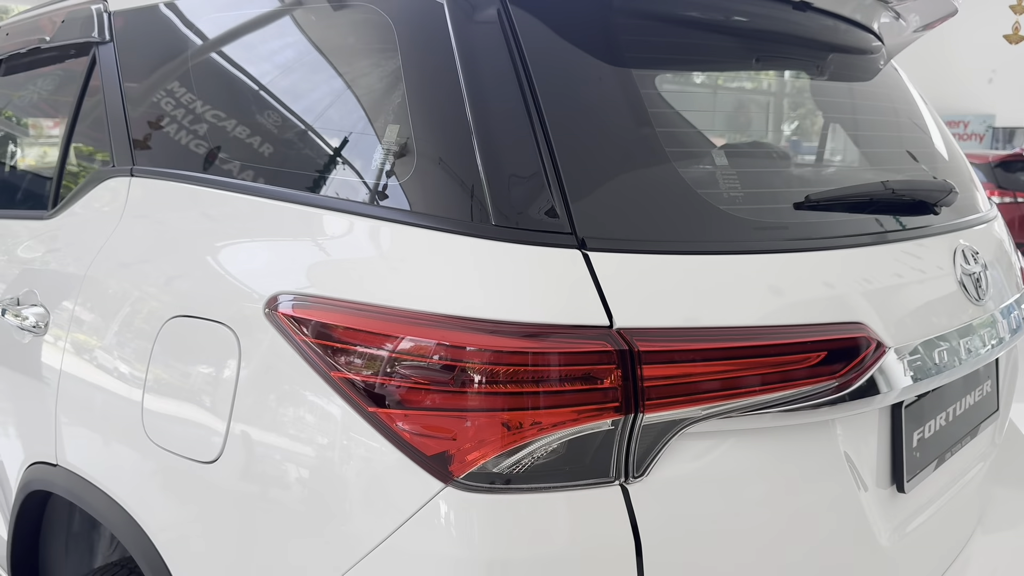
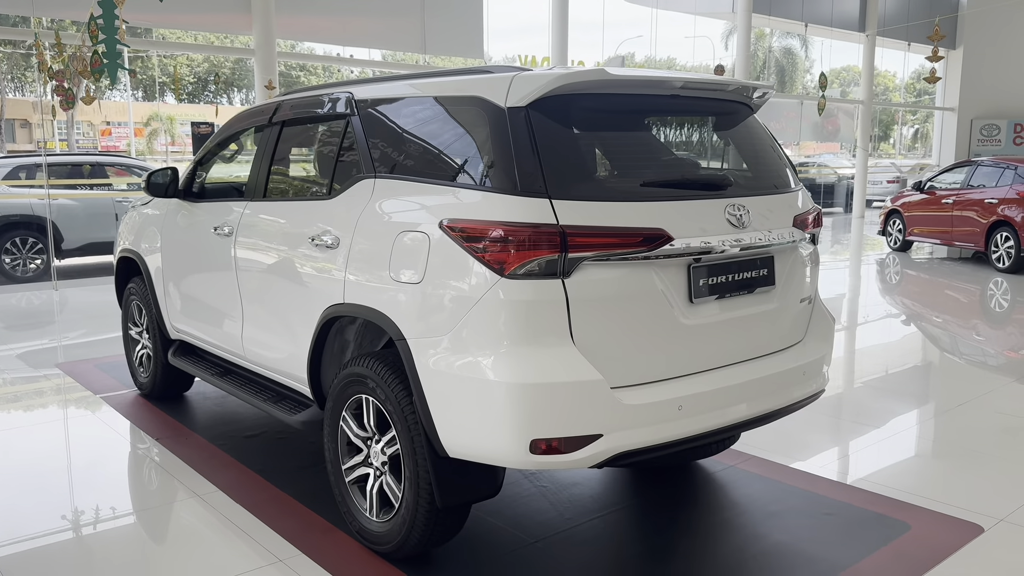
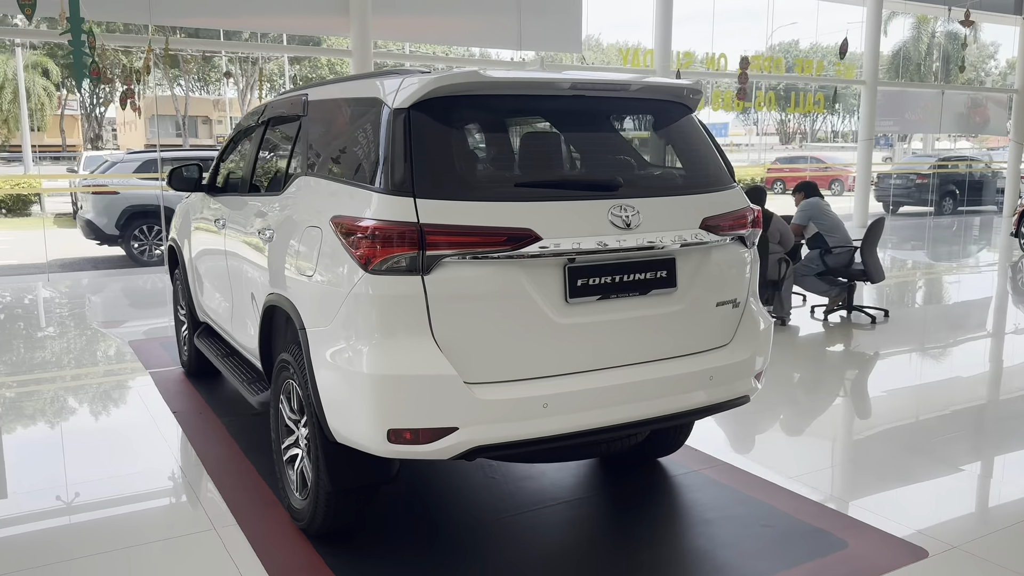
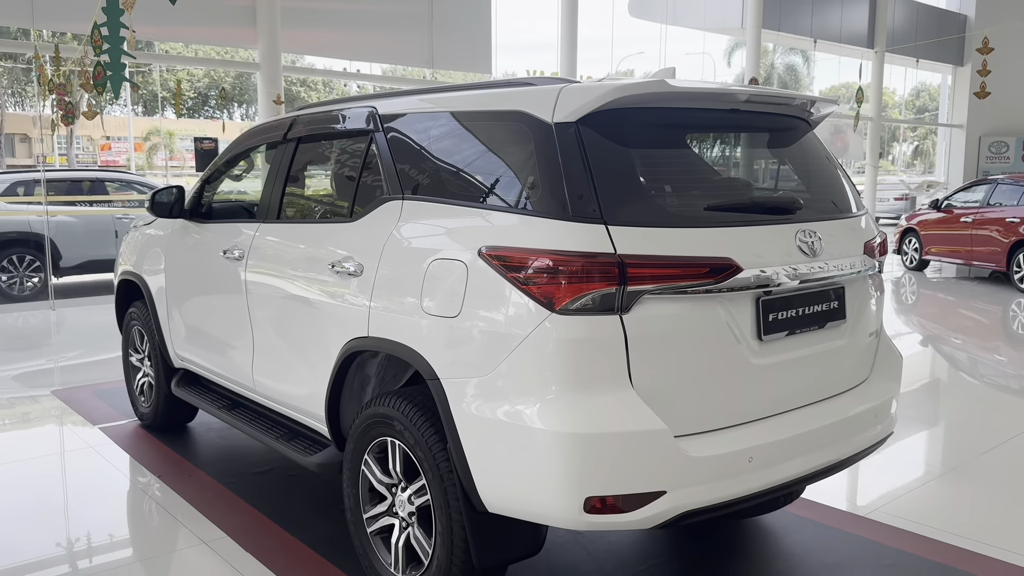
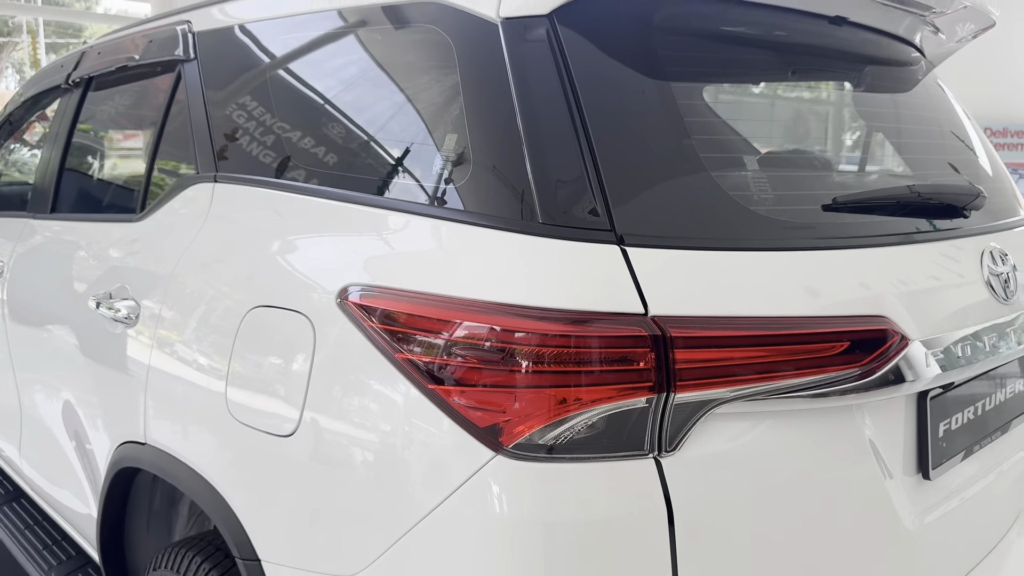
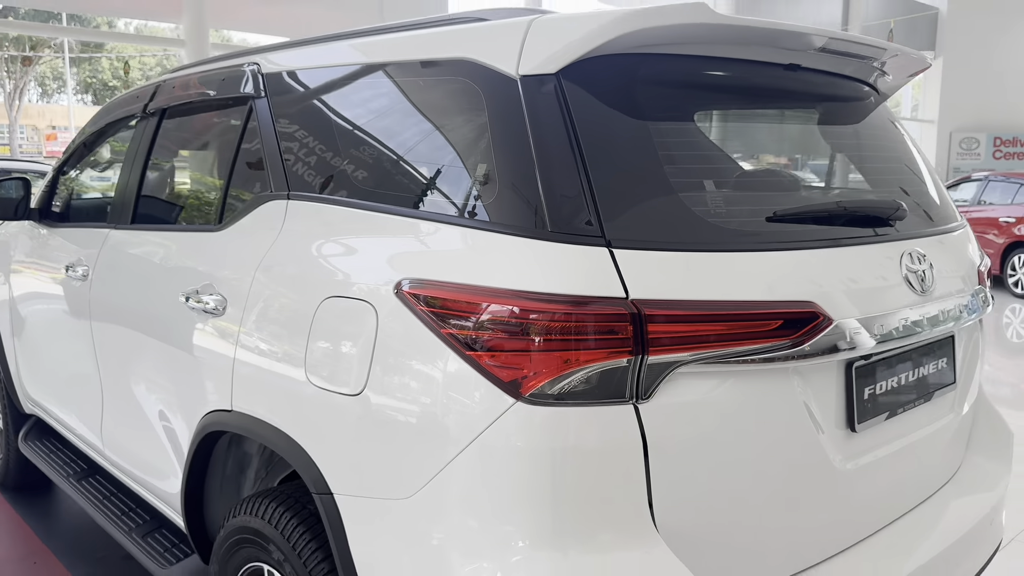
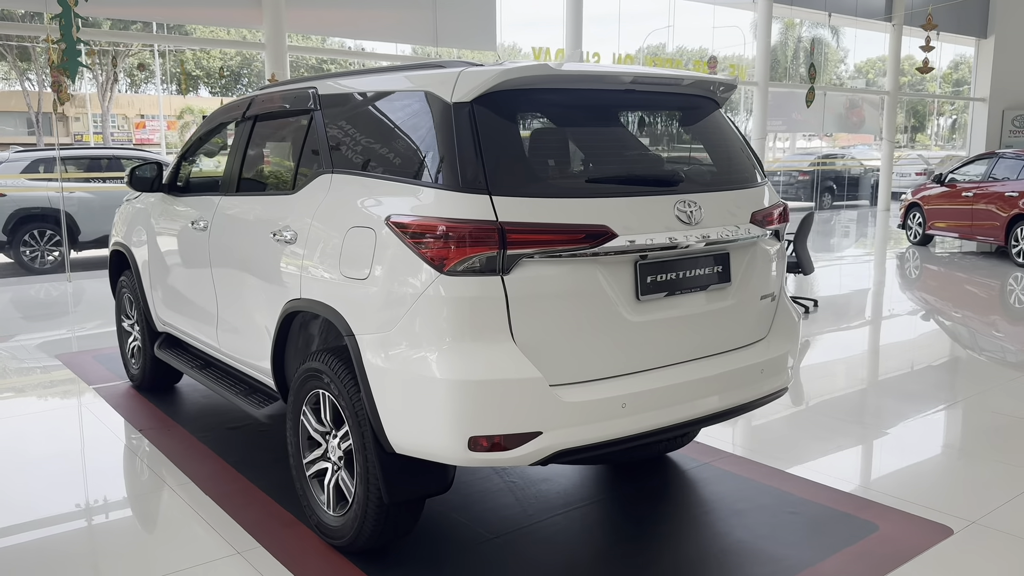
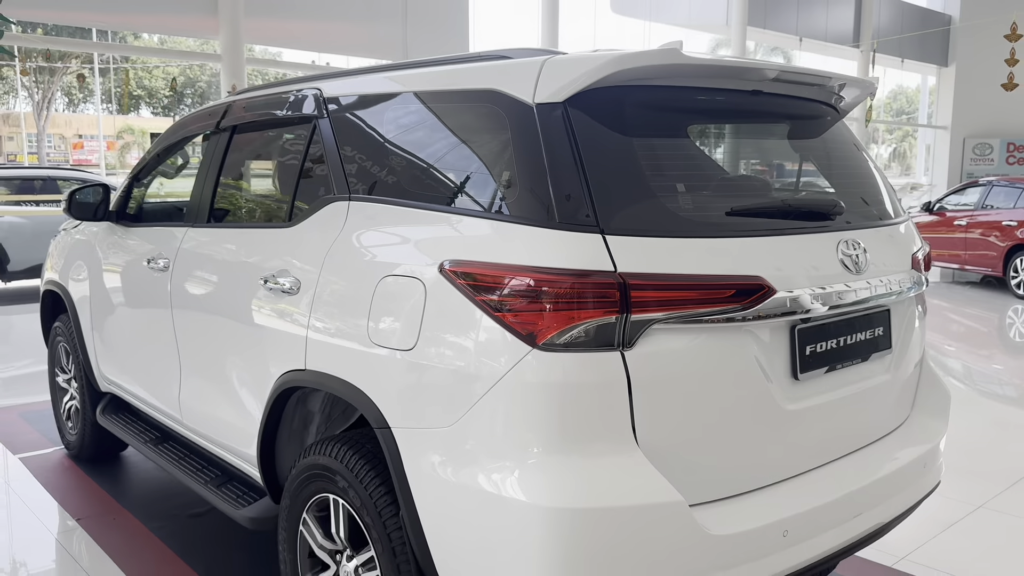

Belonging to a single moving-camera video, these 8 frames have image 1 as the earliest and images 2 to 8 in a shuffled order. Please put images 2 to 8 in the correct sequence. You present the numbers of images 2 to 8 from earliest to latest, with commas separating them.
5, 6, 8, 4, 2, 7, 3
